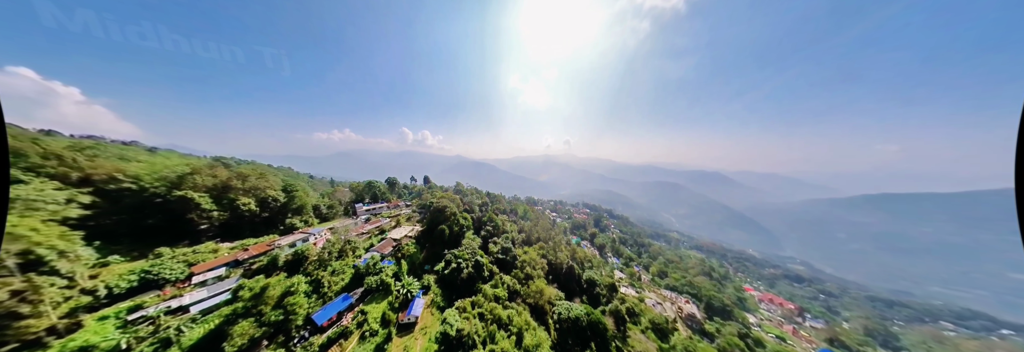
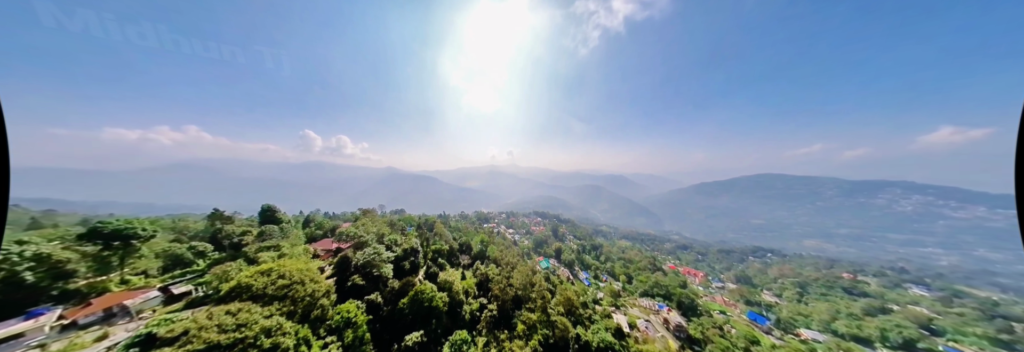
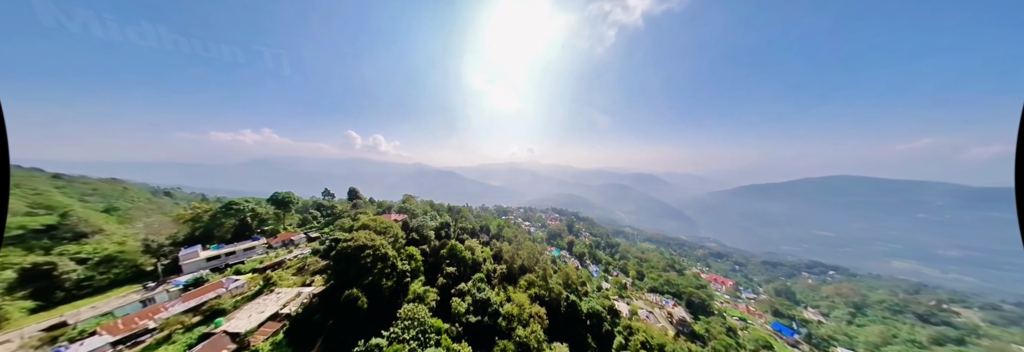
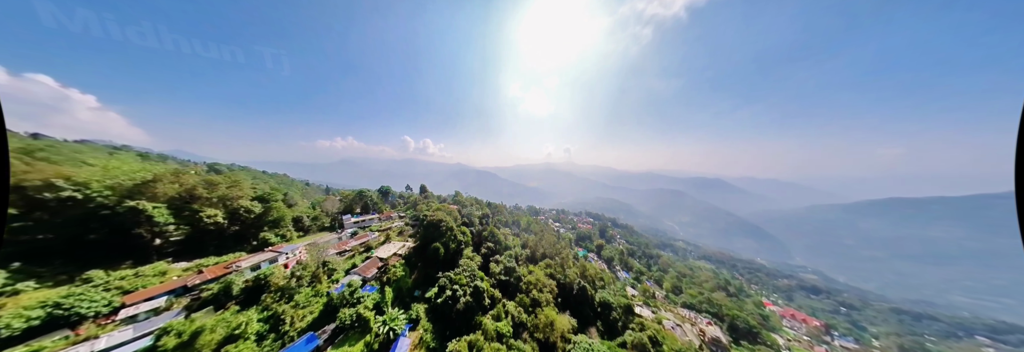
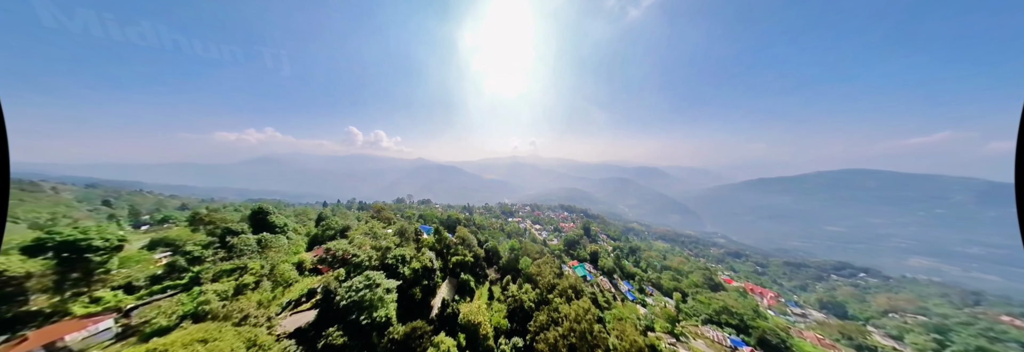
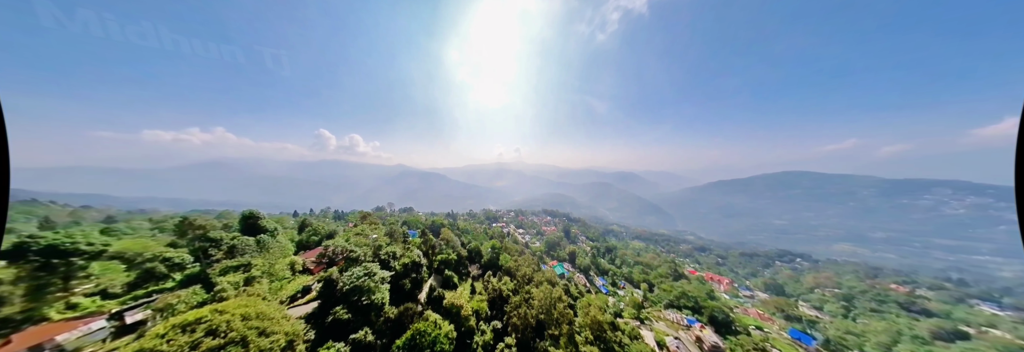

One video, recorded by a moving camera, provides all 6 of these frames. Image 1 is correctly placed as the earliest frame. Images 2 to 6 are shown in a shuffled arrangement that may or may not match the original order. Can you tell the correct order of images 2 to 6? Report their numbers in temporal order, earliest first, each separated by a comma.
4, 3, 2, 6, 5
